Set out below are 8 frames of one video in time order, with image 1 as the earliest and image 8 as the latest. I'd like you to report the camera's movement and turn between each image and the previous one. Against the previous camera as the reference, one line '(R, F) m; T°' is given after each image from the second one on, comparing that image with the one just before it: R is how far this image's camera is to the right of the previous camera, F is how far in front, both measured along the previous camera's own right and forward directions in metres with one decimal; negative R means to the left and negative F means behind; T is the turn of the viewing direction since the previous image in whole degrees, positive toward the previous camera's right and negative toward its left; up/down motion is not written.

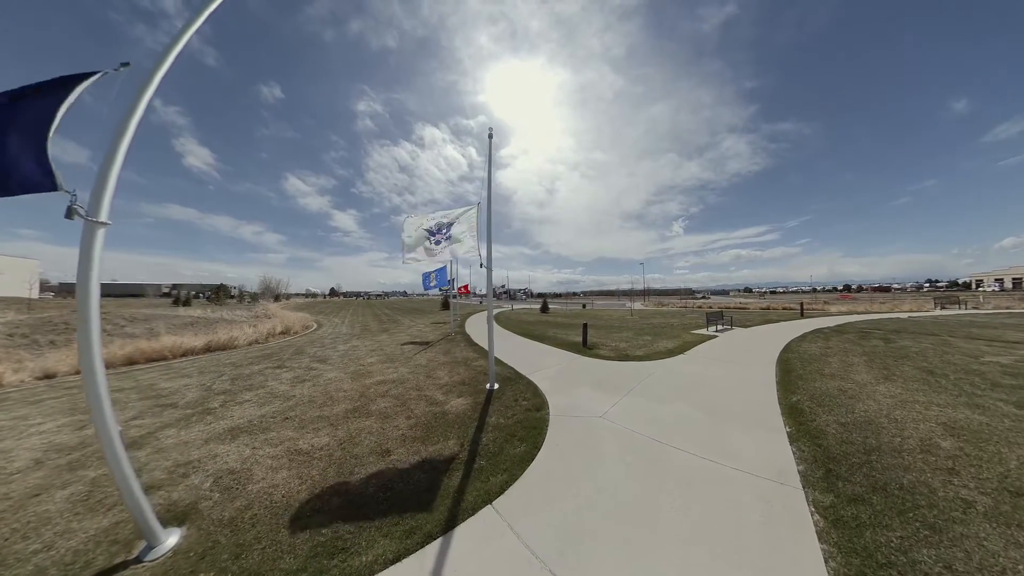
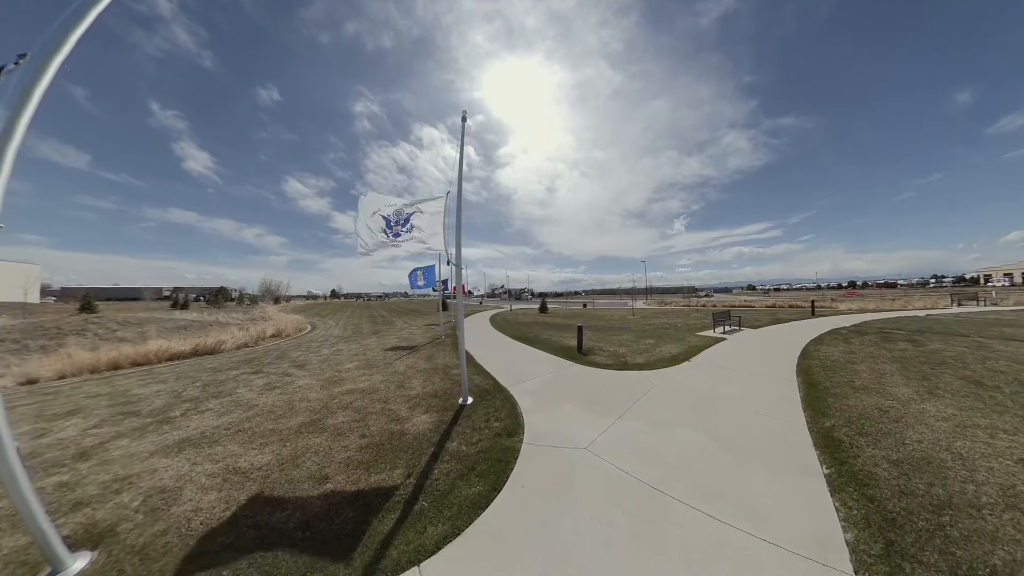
(+0.5, +0.8) m; 0°
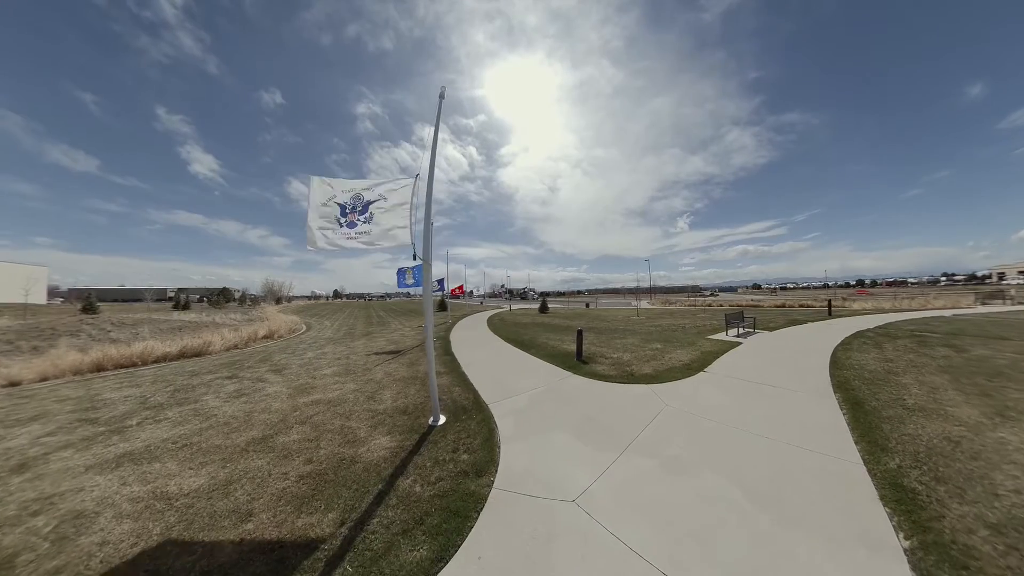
(+0.3, +0.9) m; 0°
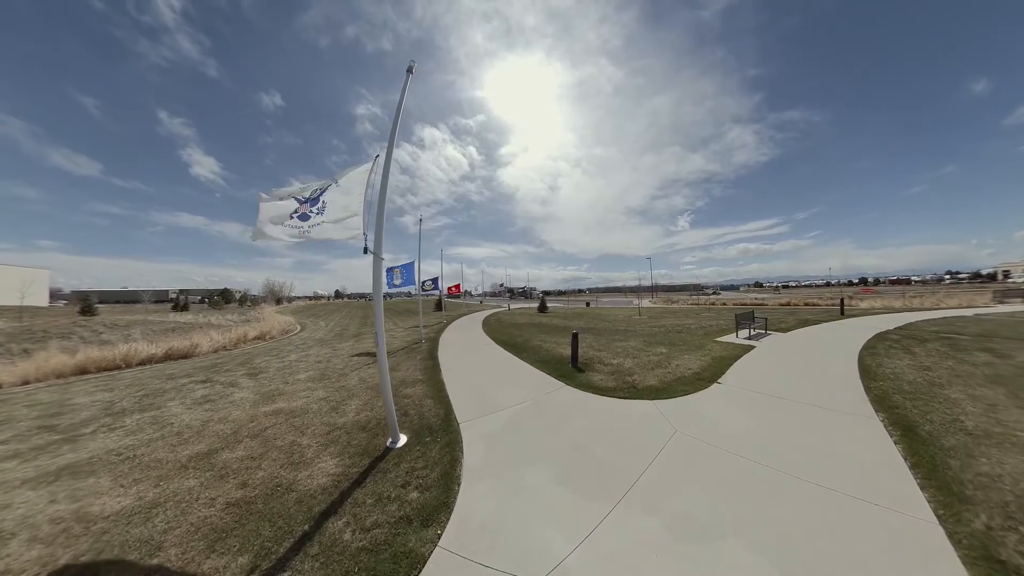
(+0.3, +0.8) m; 0°
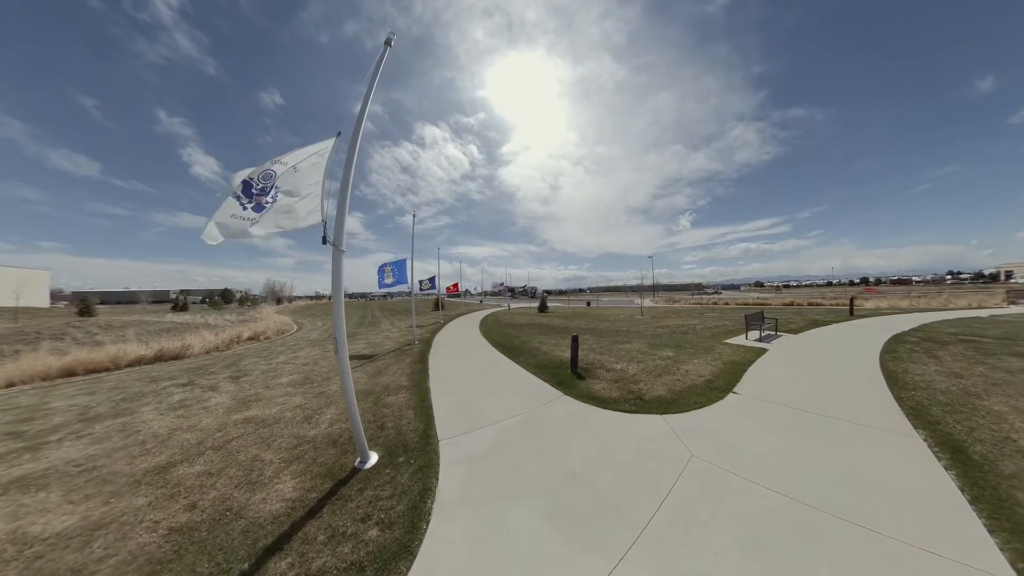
(+0.1, +0.5) m; 0°
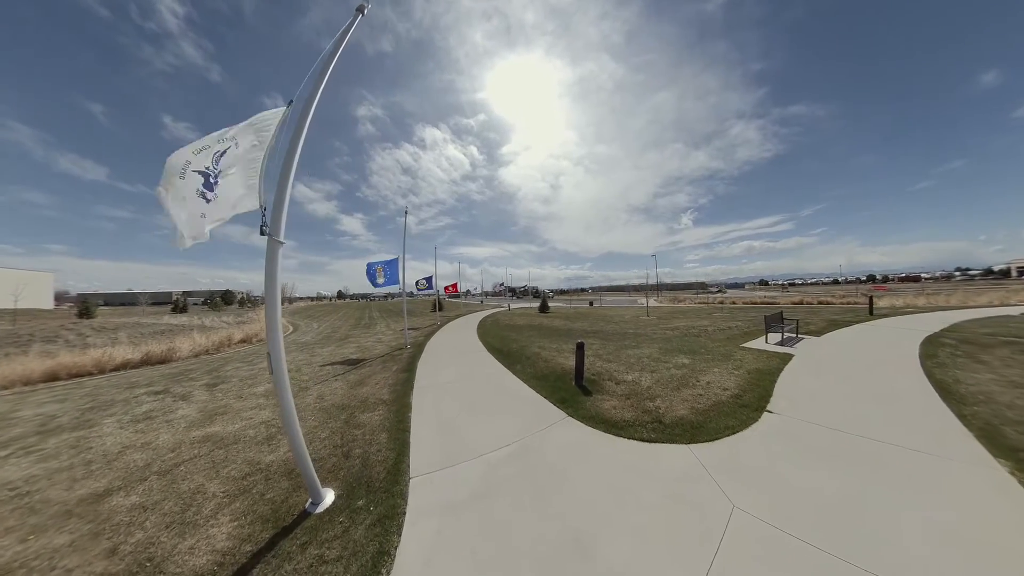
(+0.1, +0.8) m; 0°
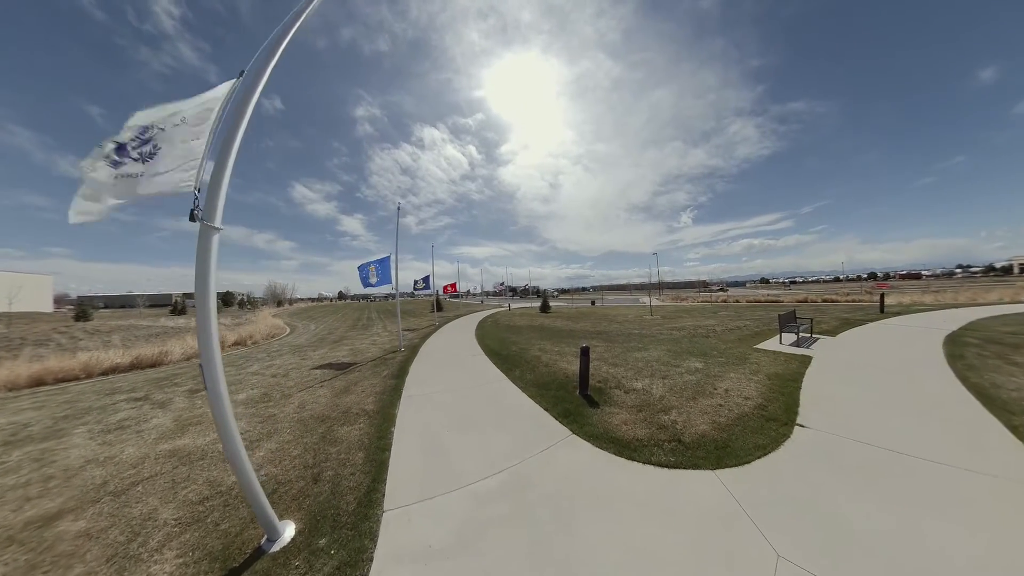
(+0.1, +0.5) m; 0°
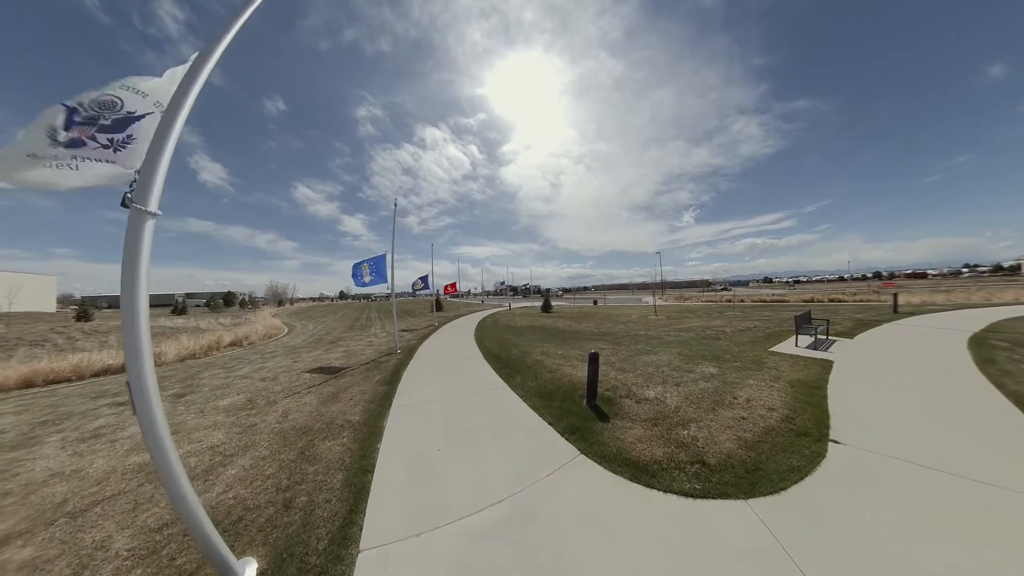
(0.0, +0.4) m; 0°
